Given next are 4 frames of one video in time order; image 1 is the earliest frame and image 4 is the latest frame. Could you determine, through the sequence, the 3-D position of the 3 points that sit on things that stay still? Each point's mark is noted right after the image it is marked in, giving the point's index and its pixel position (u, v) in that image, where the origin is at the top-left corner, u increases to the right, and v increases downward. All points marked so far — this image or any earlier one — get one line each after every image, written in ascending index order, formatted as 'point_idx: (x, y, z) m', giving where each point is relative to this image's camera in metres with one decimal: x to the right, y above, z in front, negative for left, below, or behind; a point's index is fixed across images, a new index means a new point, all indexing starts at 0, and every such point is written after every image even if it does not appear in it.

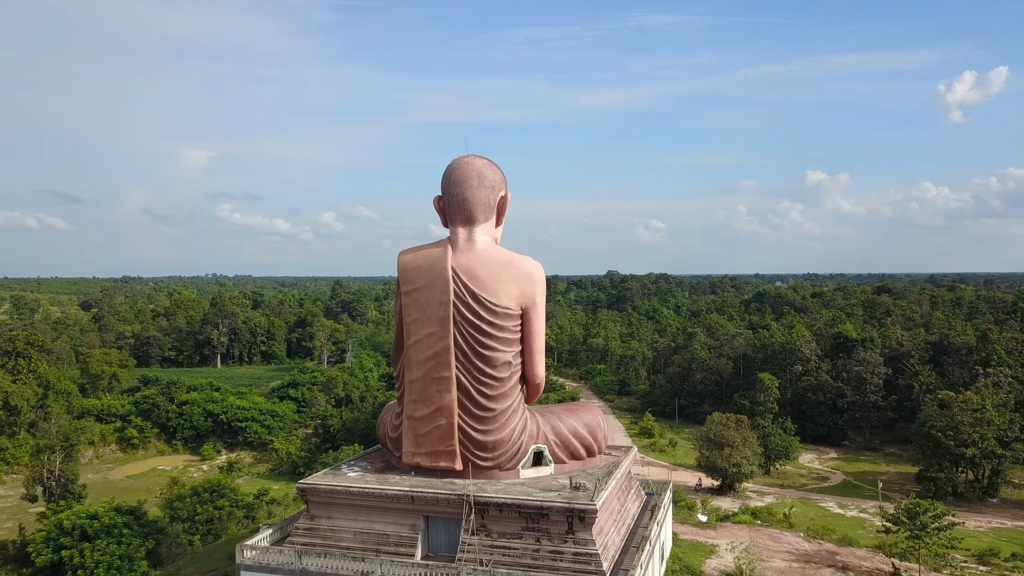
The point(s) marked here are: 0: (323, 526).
0: (-2.5, -3.1, +10.9) m
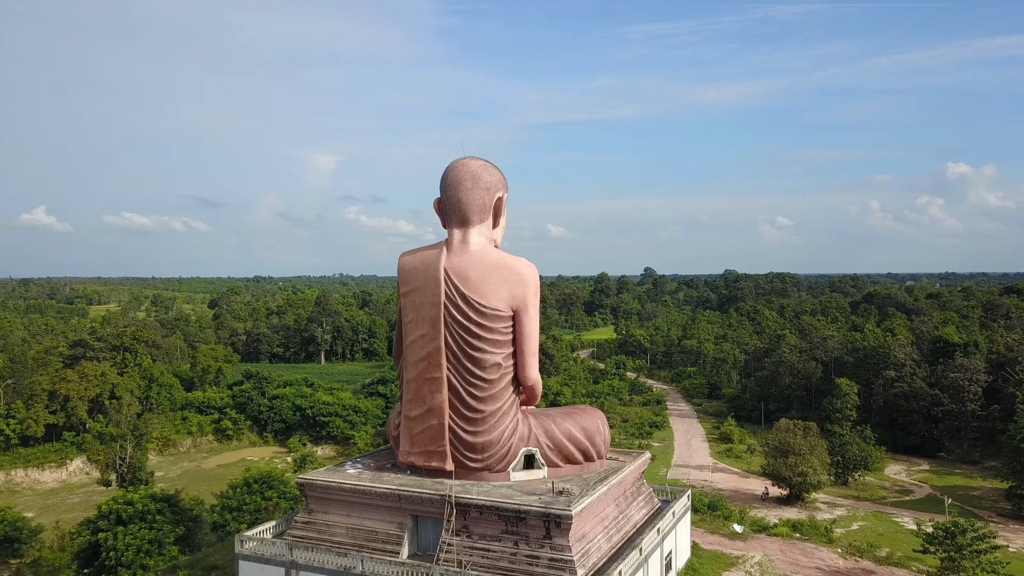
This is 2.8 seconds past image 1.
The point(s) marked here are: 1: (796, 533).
0: (-2.6, -3.2, +11.2) m
1: (+5.2, -4.5, +15.2) m
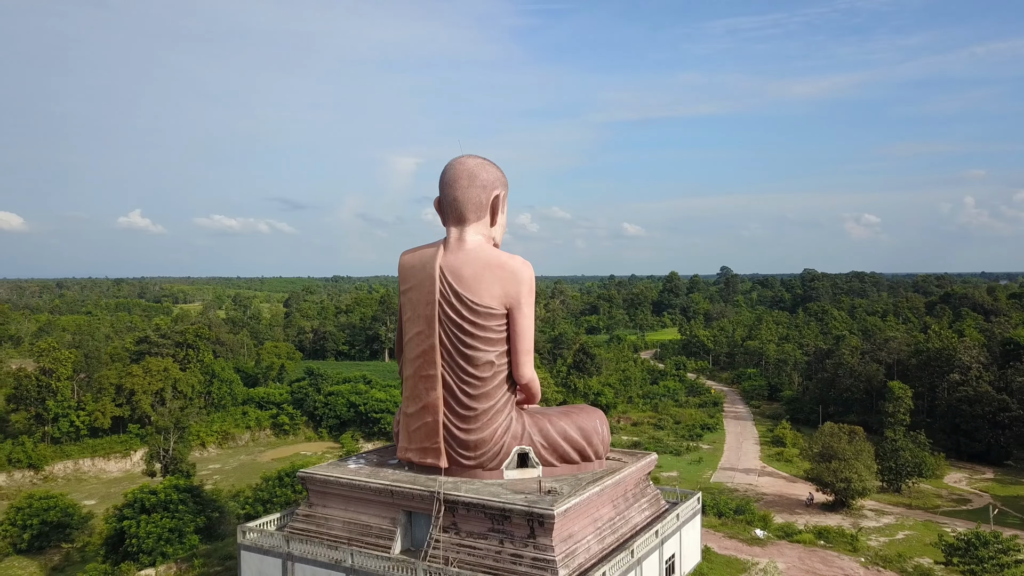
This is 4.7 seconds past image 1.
0: (-2.7, -3.1, +11.4) m
1: (+5.5, -4.5, +14.7) m
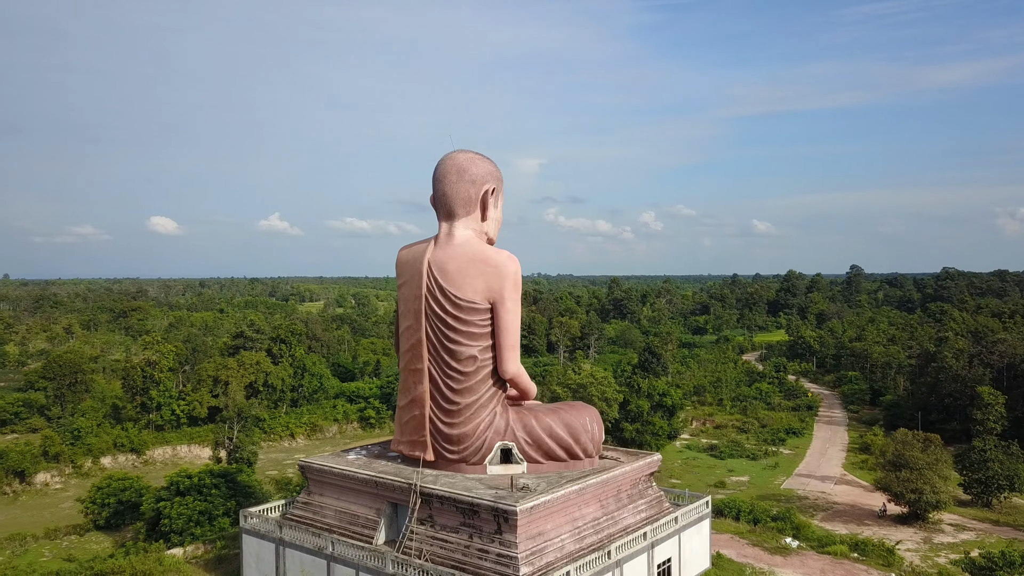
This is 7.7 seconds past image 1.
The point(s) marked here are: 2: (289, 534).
0: (-2.8, -3.1, +11.8) m
1: (+5.8, -4.4, +13.8) m
2: (-3.0, -3.3, +11.2) m
